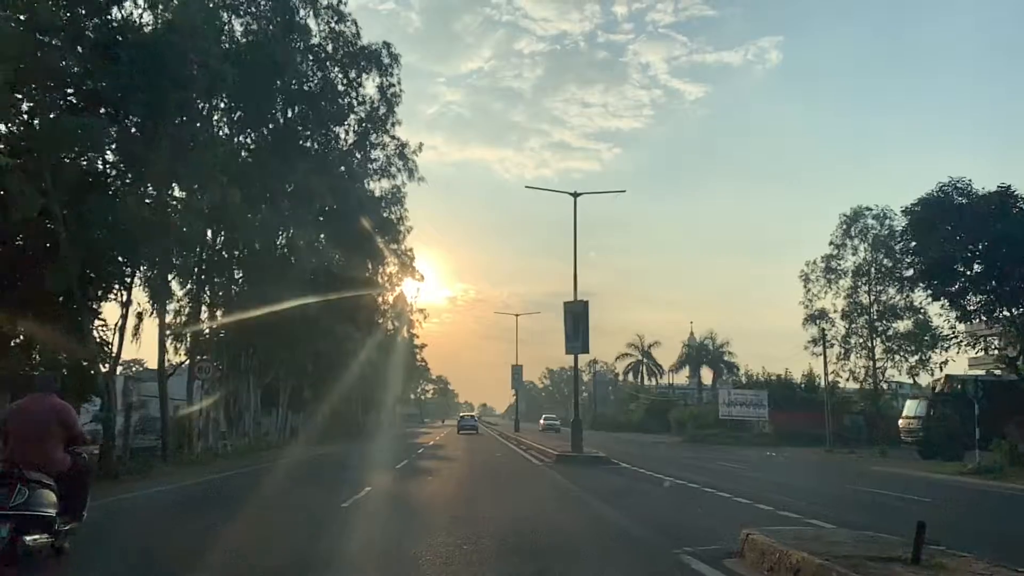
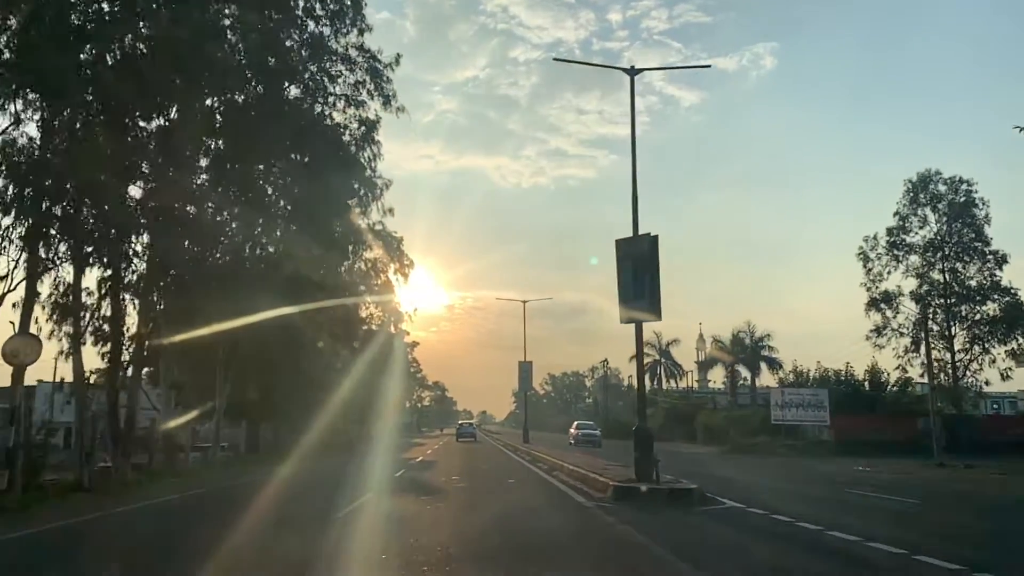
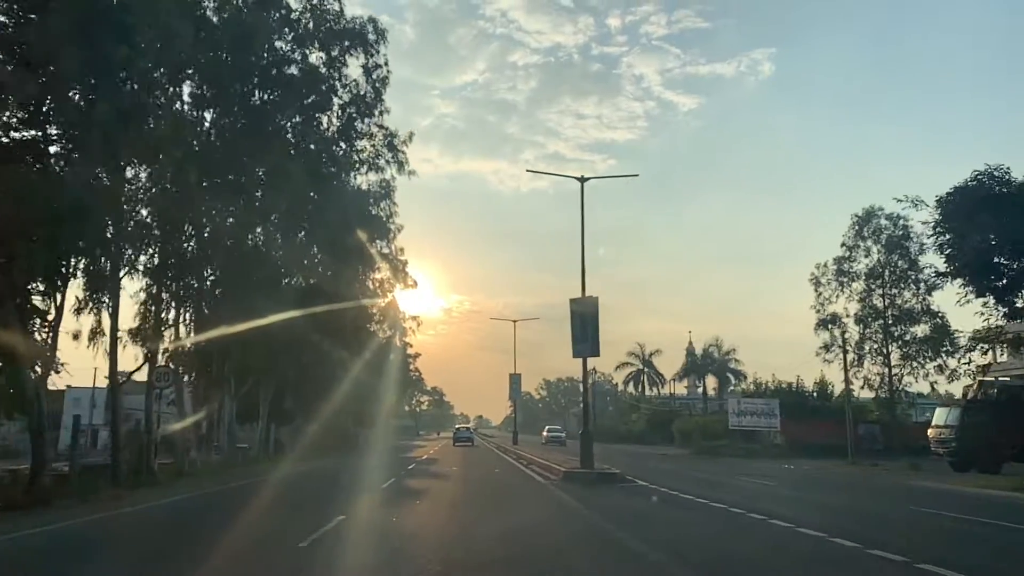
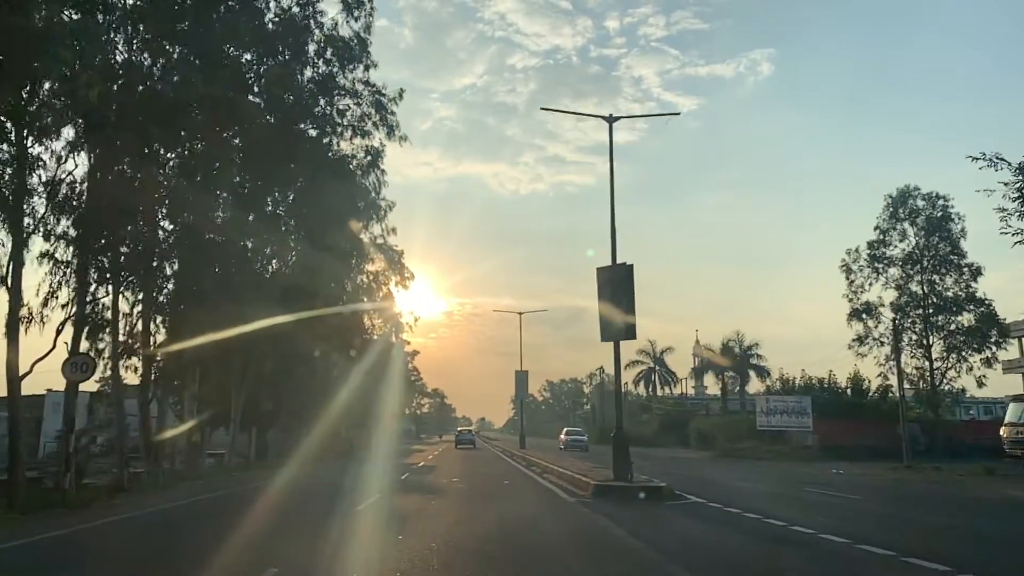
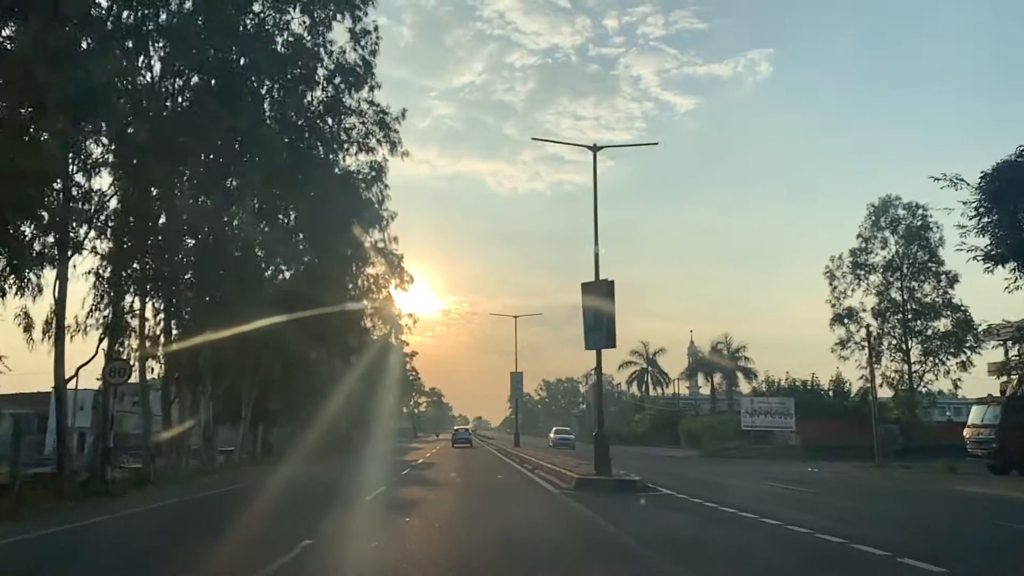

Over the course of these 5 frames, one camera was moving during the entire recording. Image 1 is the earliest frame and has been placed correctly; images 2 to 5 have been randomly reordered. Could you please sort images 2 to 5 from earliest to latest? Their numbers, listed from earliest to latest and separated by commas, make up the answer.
3, 5, 4, 2
